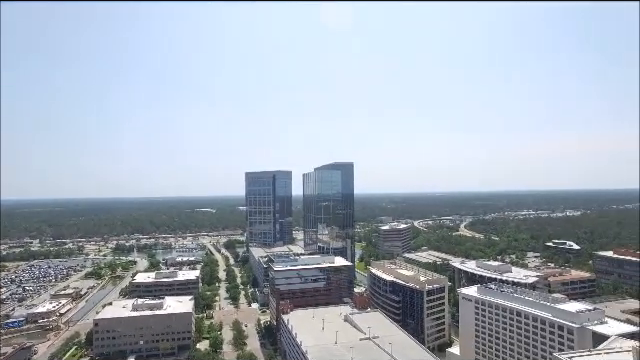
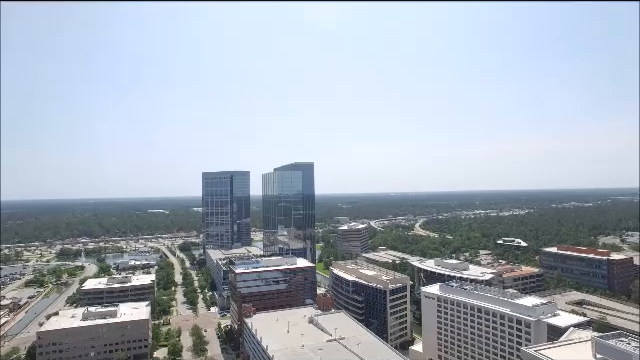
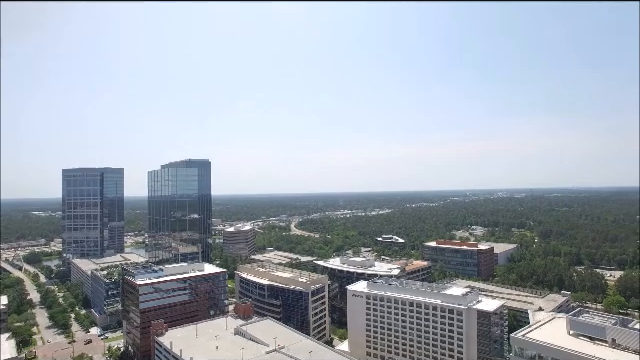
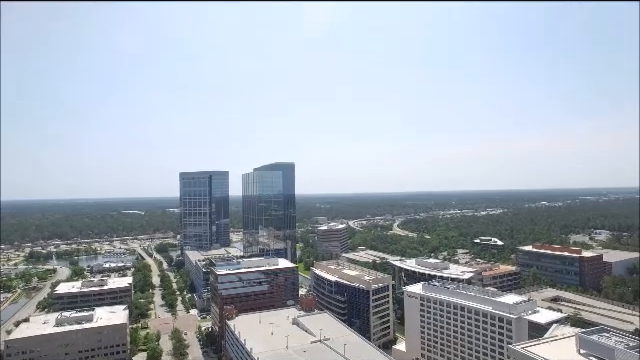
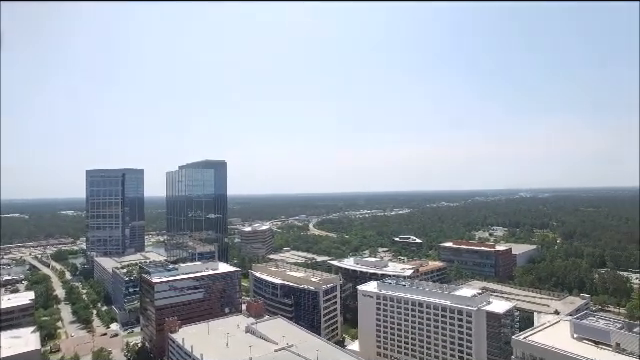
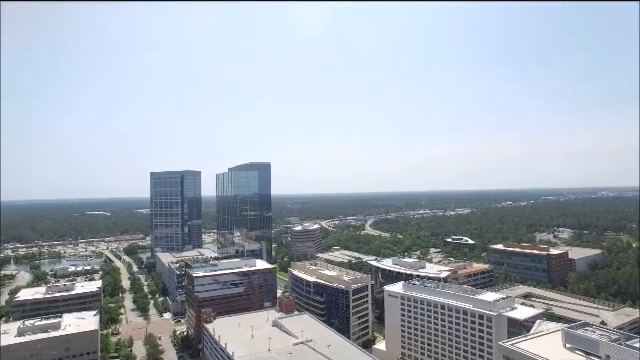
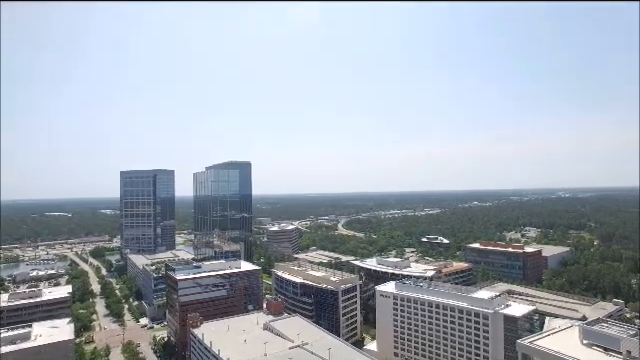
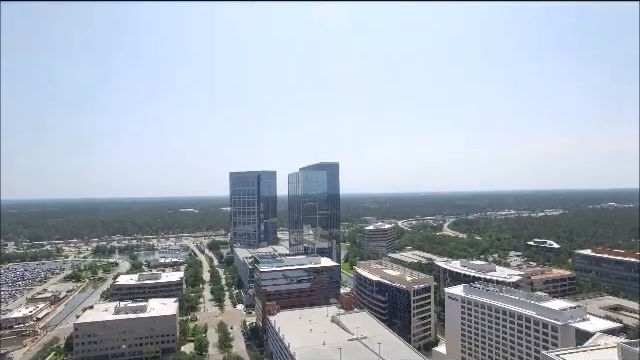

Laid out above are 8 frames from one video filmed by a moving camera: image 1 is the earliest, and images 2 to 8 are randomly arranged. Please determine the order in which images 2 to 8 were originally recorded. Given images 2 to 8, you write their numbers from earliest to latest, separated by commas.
8, 2, 4, 6, 7, 5, 3
